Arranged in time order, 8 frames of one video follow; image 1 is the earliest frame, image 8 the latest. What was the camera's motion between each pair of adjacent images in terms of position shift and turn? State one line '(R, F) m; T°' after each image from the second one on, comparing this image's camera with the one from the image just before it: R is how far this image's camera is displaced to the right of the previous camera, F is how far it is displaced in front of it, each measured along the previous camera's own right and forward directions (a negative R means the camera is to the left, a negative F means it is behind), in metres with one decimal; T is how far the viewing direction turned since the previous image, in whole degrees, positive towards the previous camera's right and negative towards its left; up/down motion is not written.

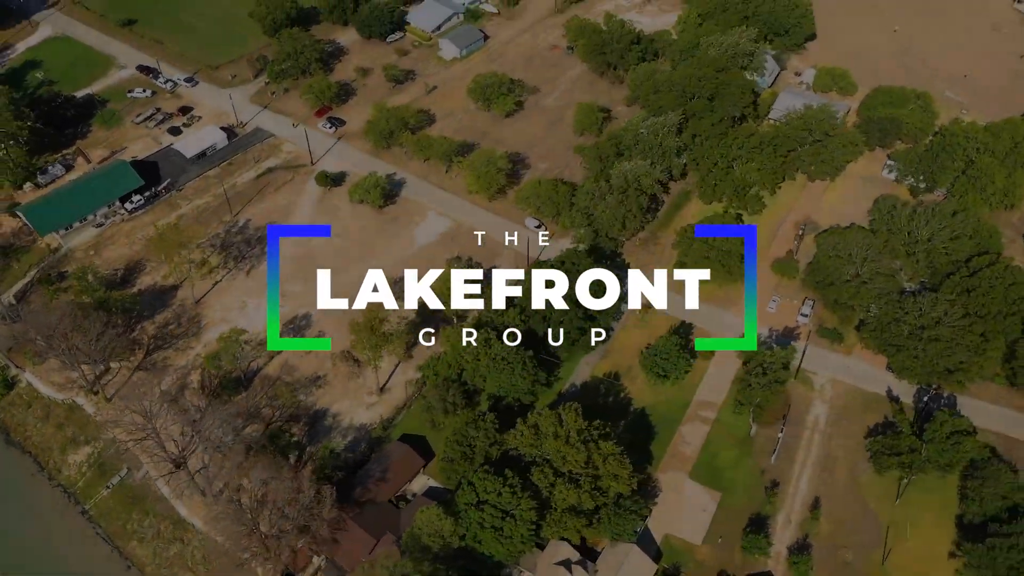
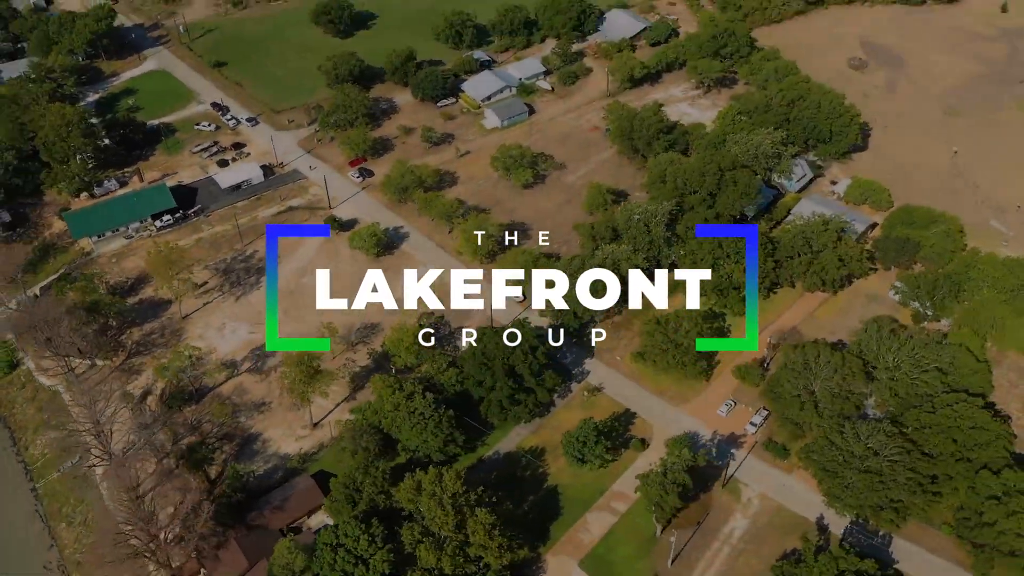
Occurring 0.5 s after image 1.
(+4.3, 0.0) m; -10°
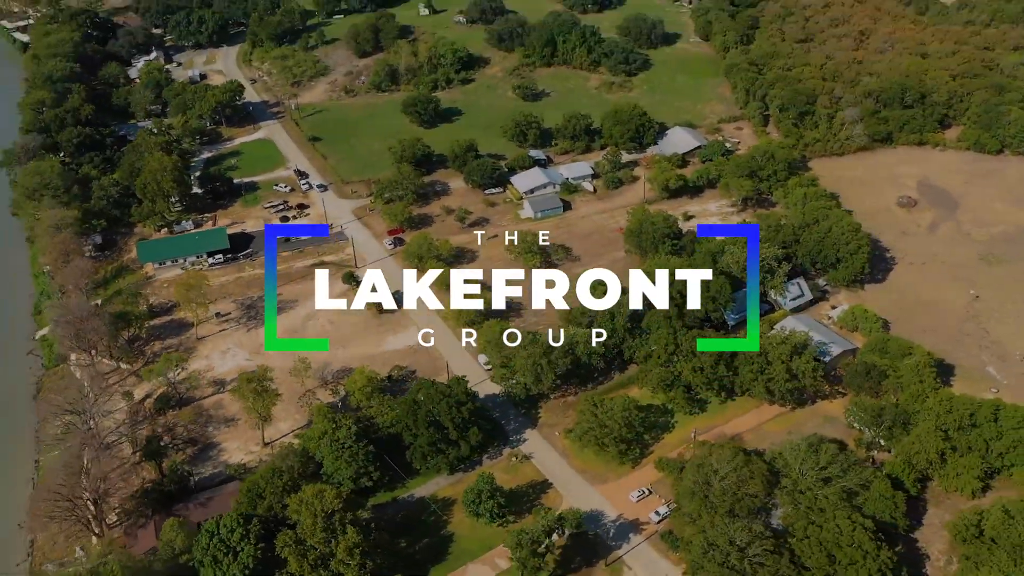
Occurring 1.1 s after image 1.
(+5.2, -1.1) m; -12°
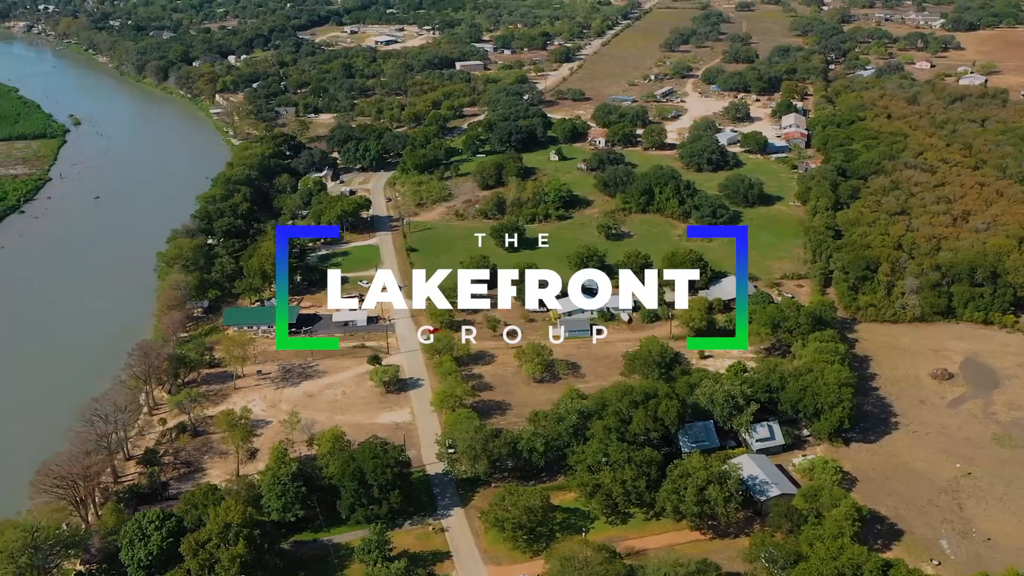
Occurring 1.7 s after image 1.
(+7.2, -1.6) m; -15°
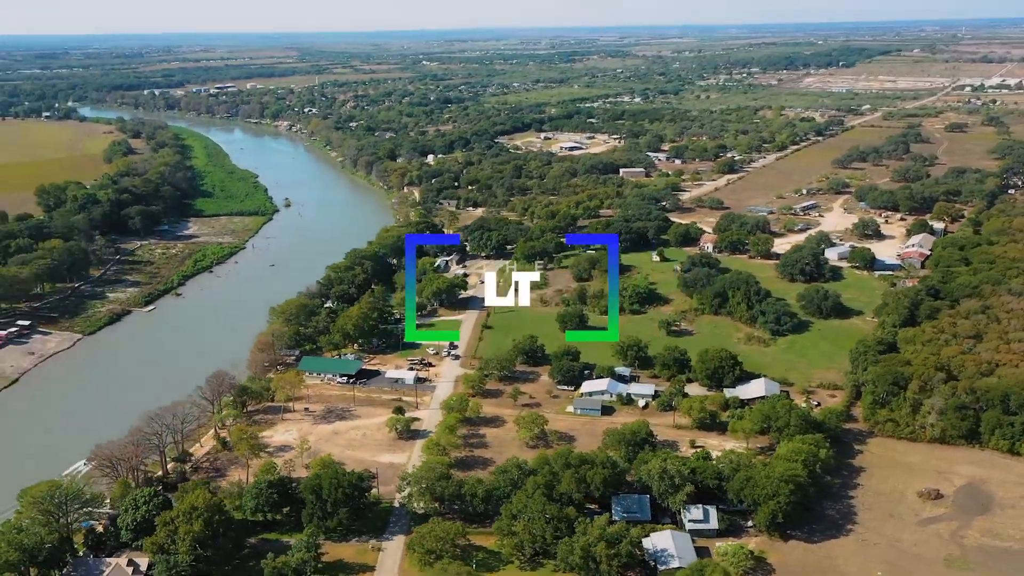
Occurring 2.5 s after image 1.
(+8.5, -2.5) m; -16°
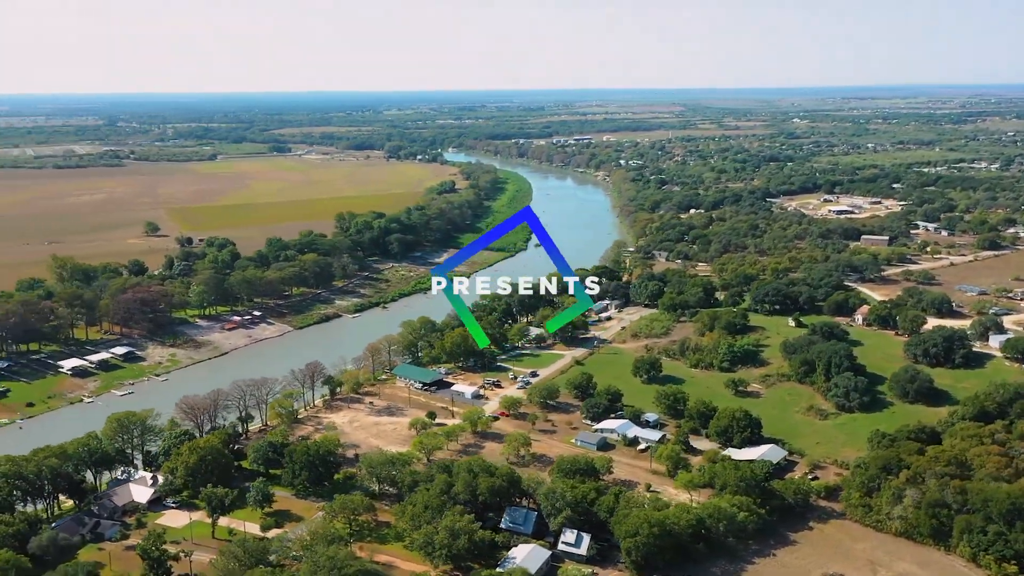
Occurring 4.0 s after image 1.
(+14.9, -1.0) m; -24°
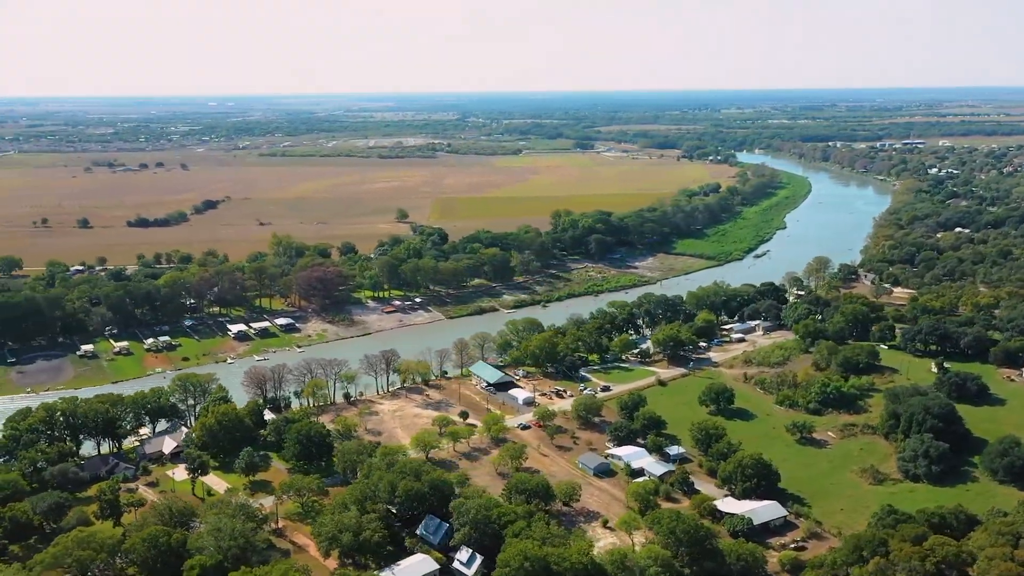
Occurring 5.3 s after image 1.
(+12.8, +3.4) m; -22°
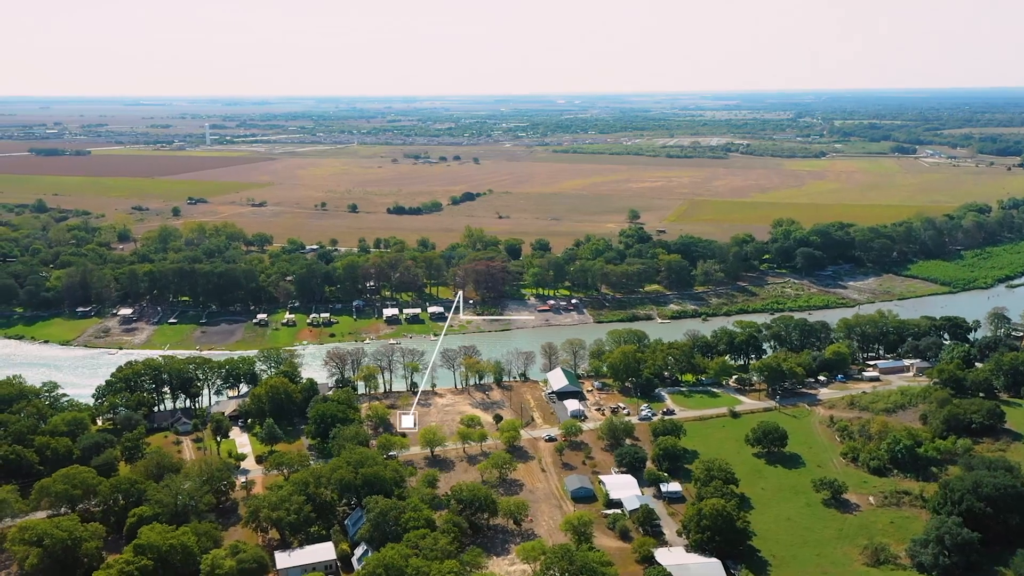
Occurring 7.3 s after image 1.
(+12.6, +3.2) m; -21°
